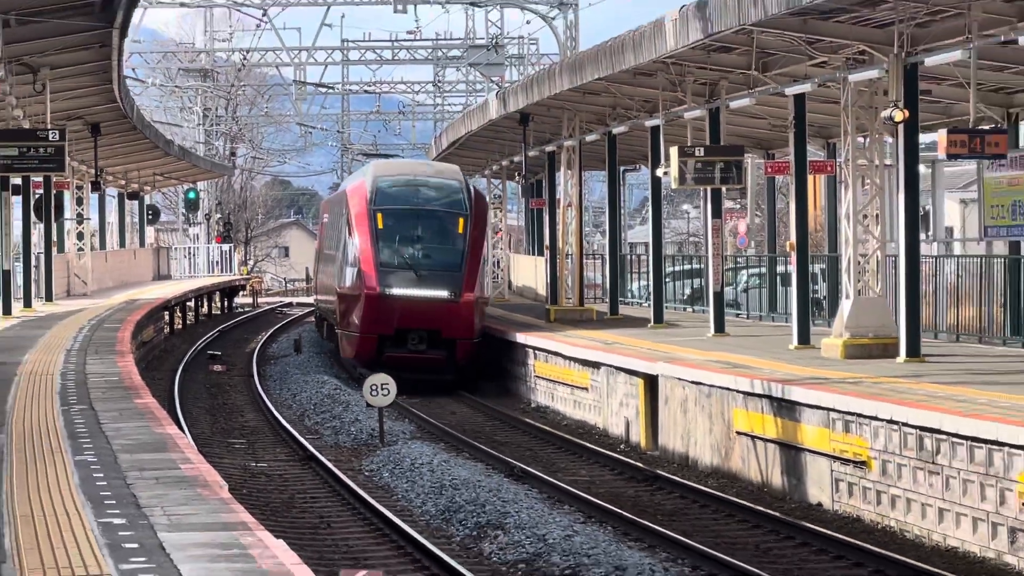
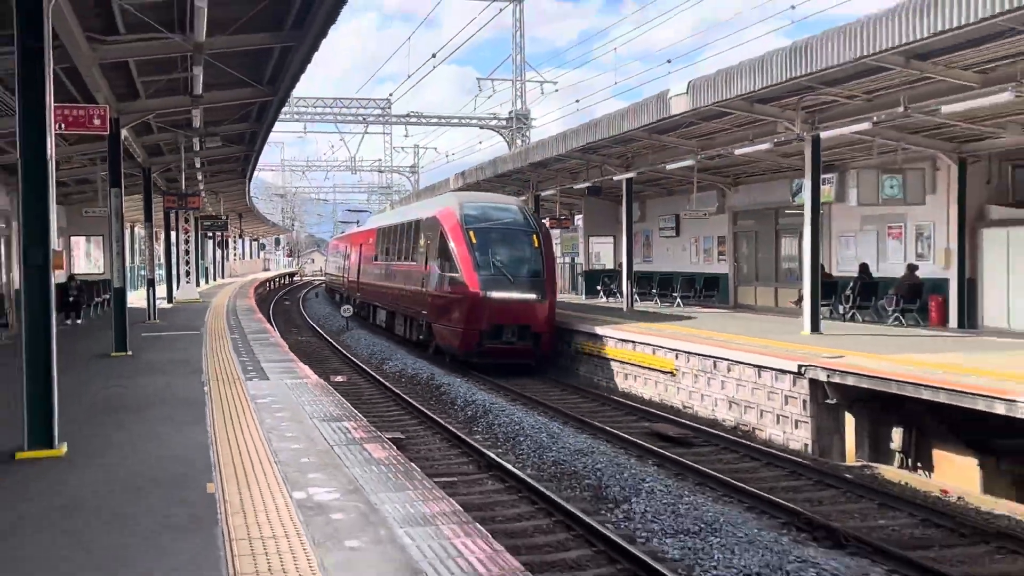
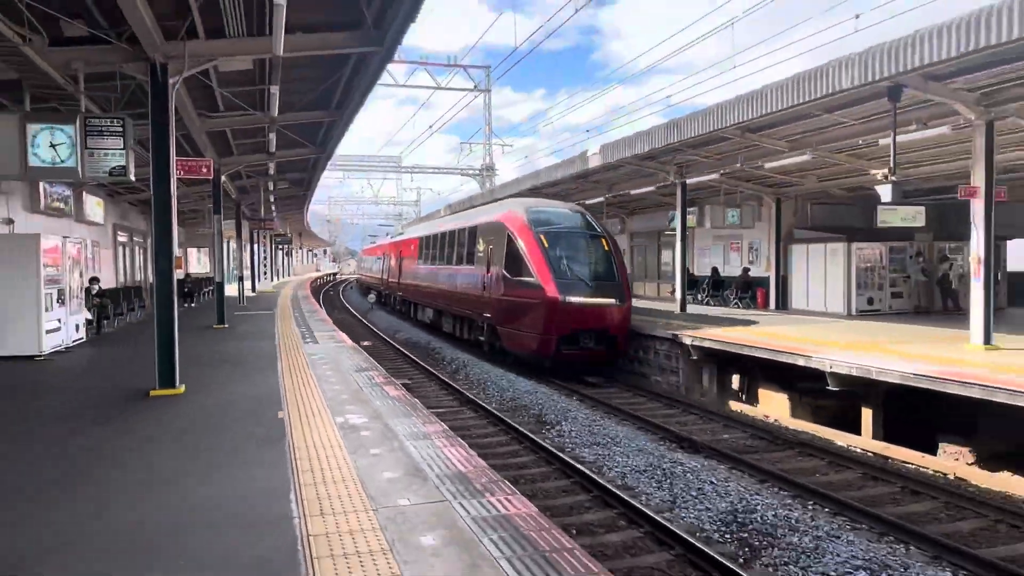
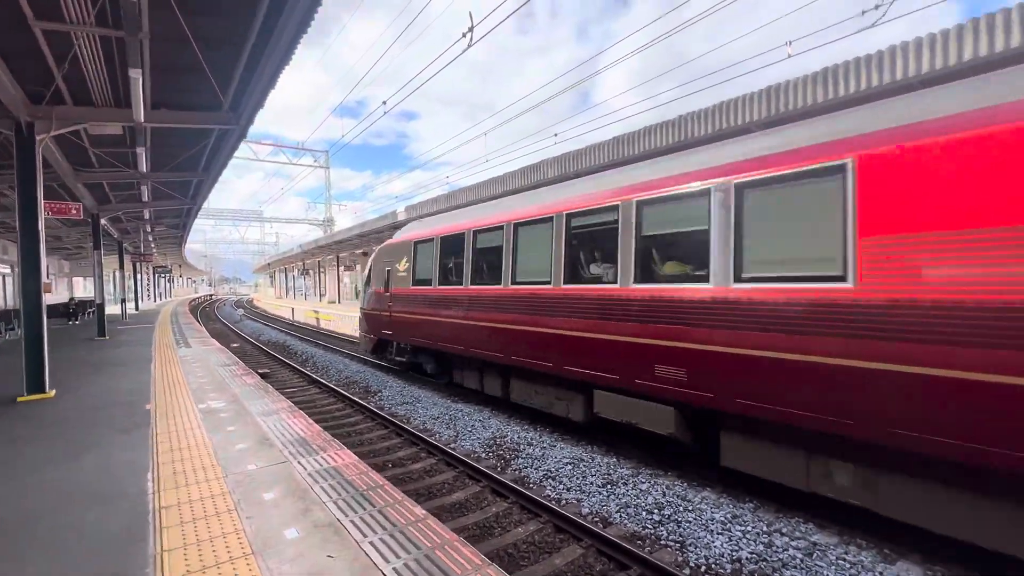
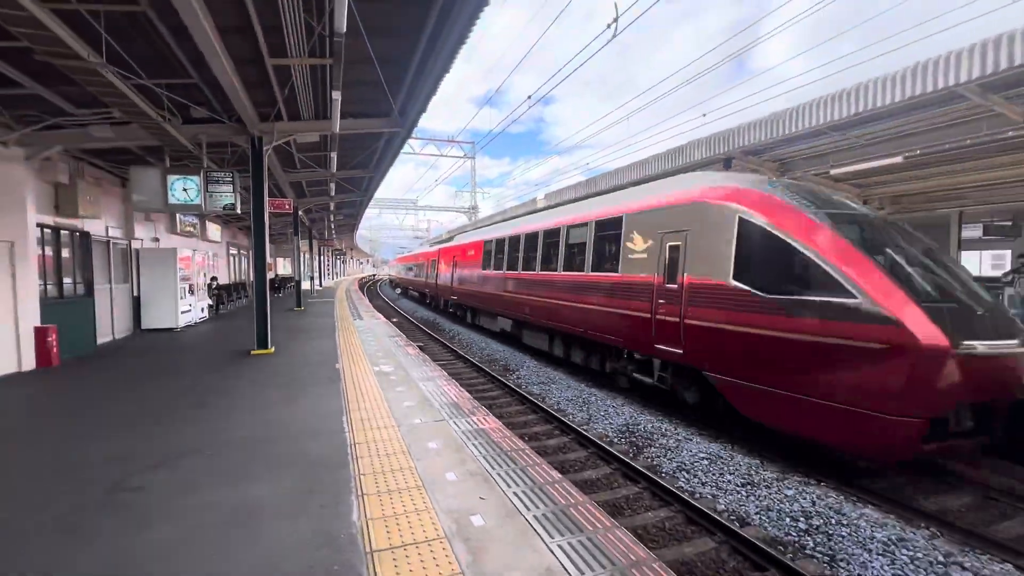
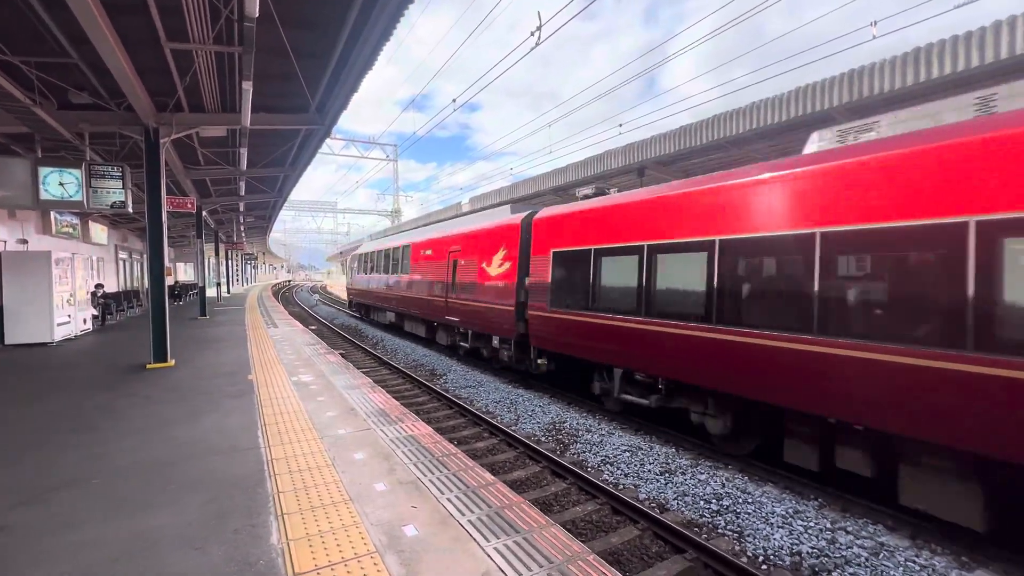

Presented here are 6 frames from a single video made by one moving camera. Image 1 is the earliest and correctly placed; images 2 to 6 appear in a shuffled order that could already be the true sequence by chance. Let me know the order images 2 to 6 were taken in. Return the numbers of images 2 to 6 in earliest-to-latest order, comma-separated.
2, 3, 5, 6, 4
